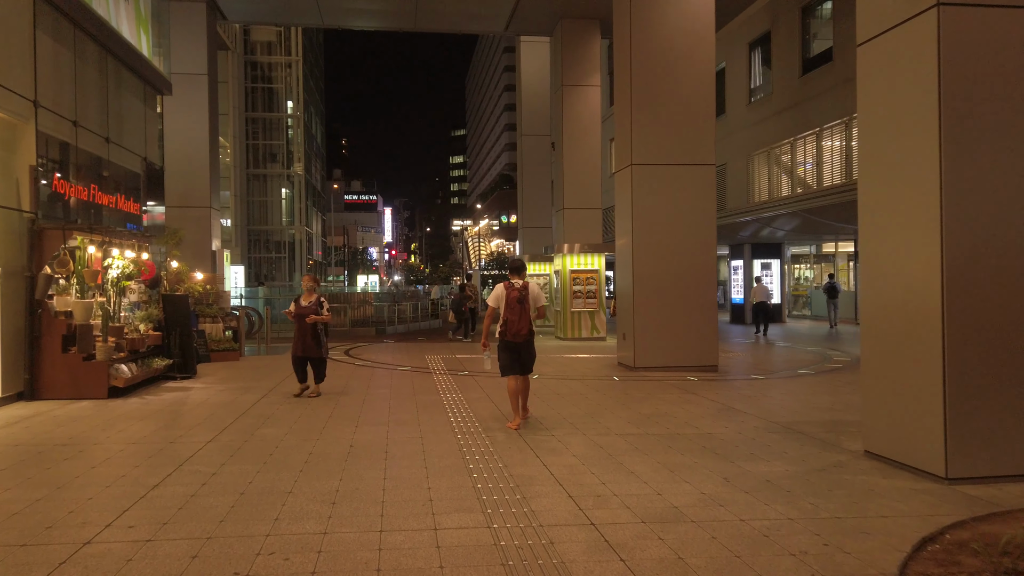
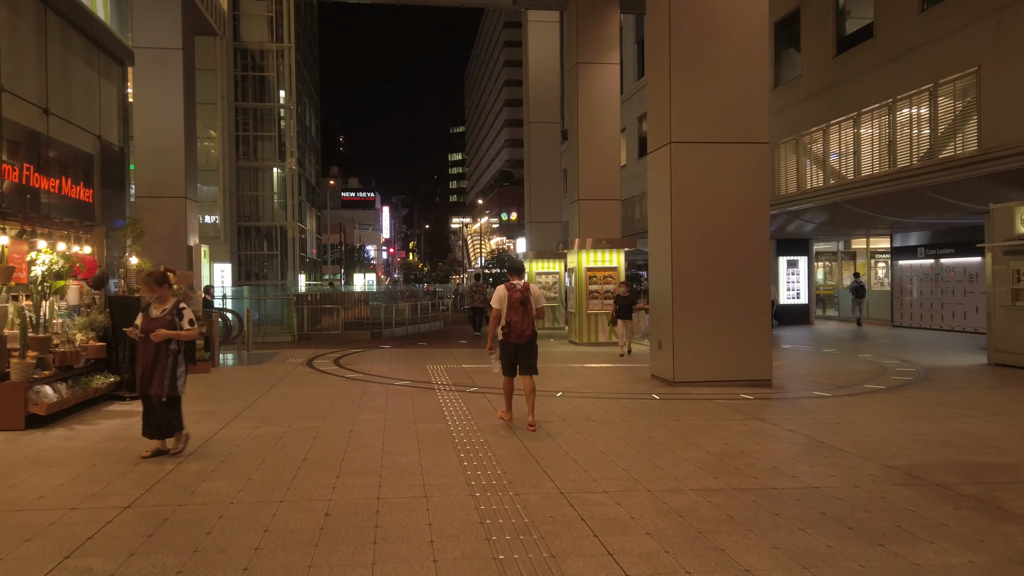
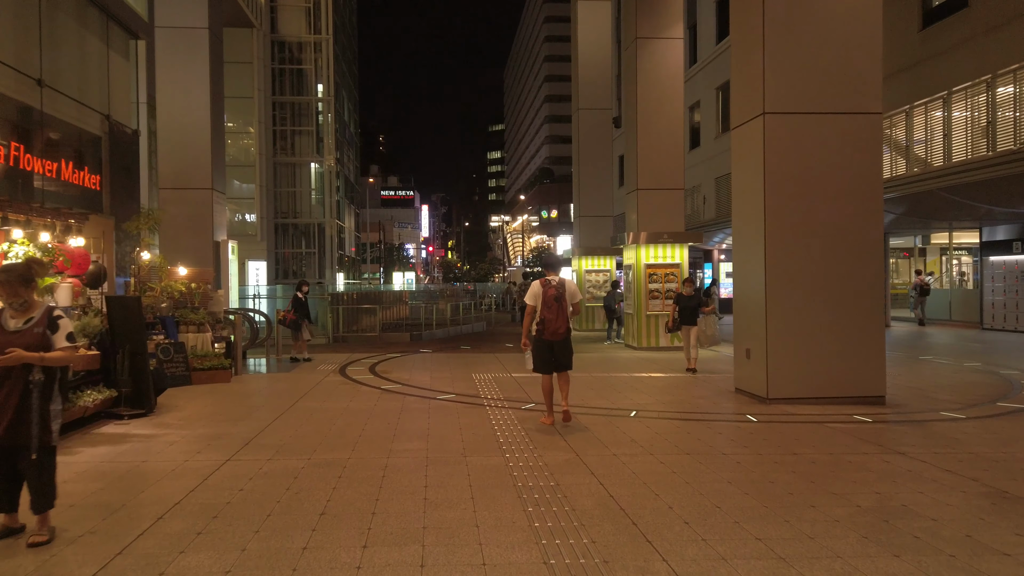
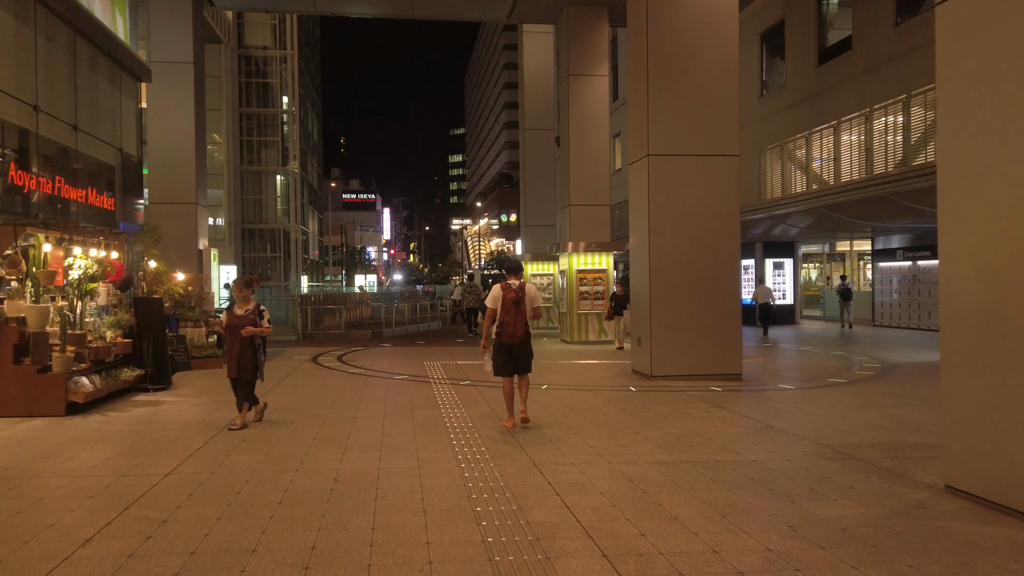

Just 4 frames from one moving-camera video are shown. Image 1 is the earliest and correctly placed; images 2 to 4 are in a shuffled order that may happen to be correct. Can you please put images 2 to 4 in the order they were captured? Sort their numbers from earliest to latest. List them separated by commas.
4, 2, 3
